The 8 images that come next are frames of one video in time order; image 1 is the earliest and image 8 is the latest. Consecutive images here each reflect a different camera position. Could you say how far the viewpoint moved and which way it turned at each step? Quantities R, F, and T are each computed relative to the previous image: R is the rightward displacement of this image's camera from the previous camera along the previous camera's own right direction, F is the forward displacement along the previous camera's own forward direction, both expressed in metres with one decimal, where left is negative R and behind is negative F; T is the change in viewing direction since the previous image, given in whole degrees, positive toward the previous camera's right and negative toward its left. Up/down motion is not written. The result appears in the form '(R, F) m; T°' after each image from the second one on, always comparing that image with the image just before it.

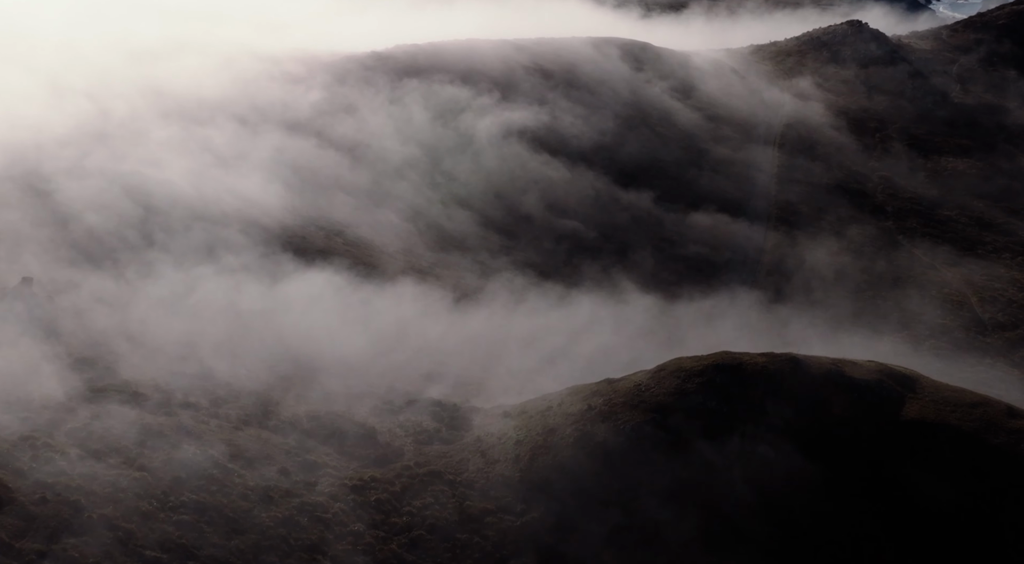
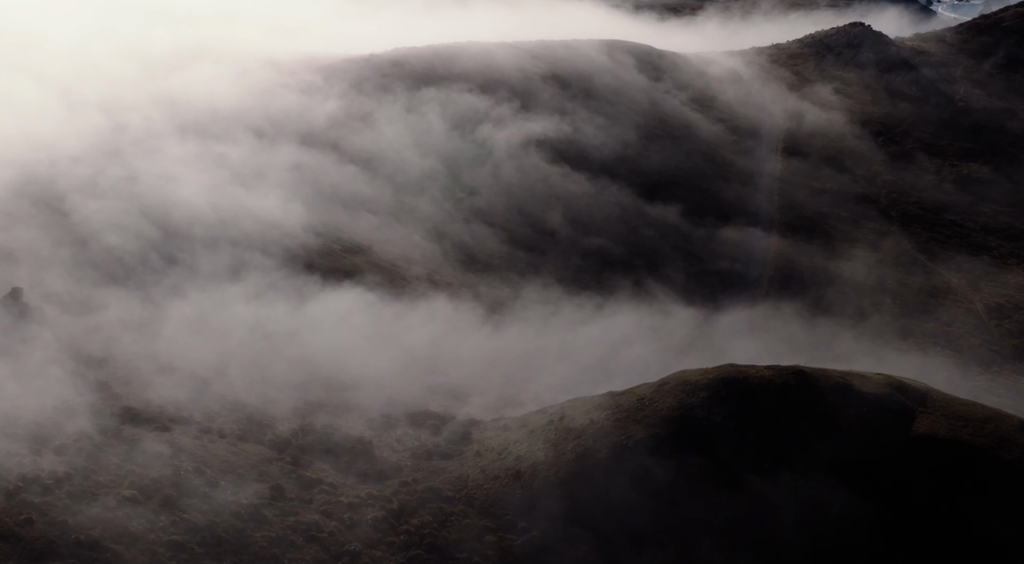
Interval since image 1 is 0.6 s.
(+1.0, +0.9) m; -2°
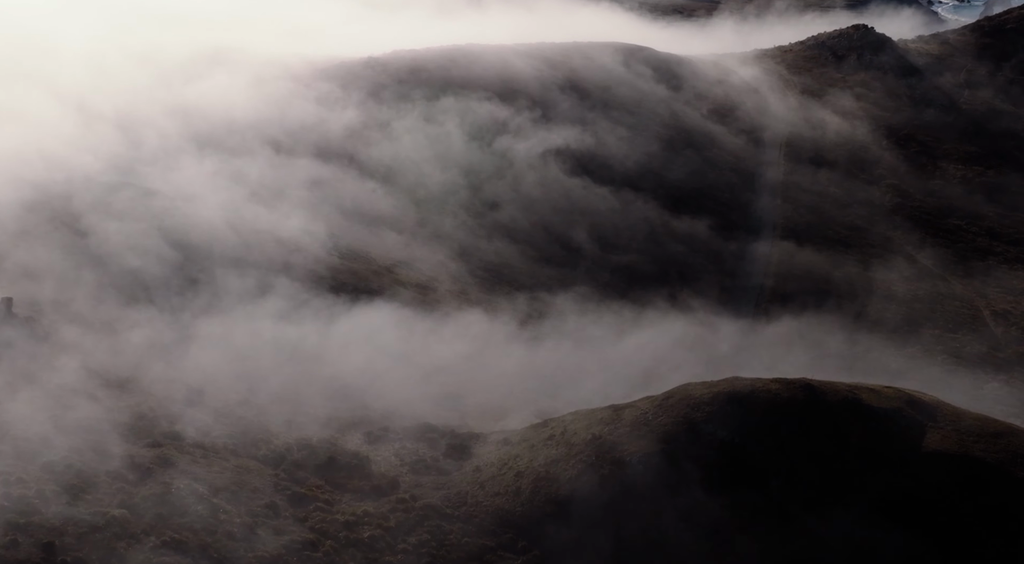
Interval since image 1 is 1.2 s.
(+1.0, +0.9) m; -2°
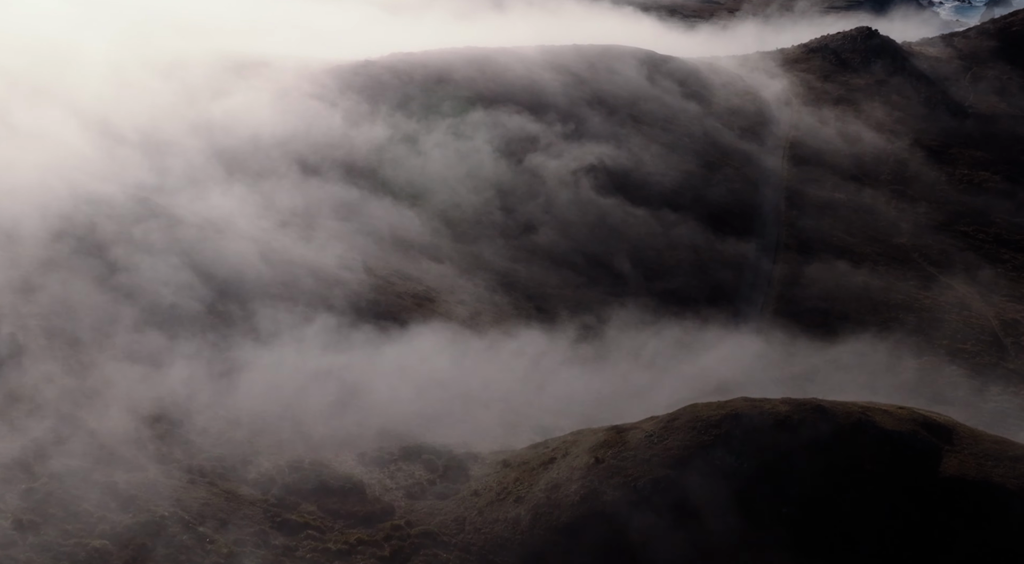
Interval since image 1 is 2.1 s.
(+1.5, +1.4) m; -3°
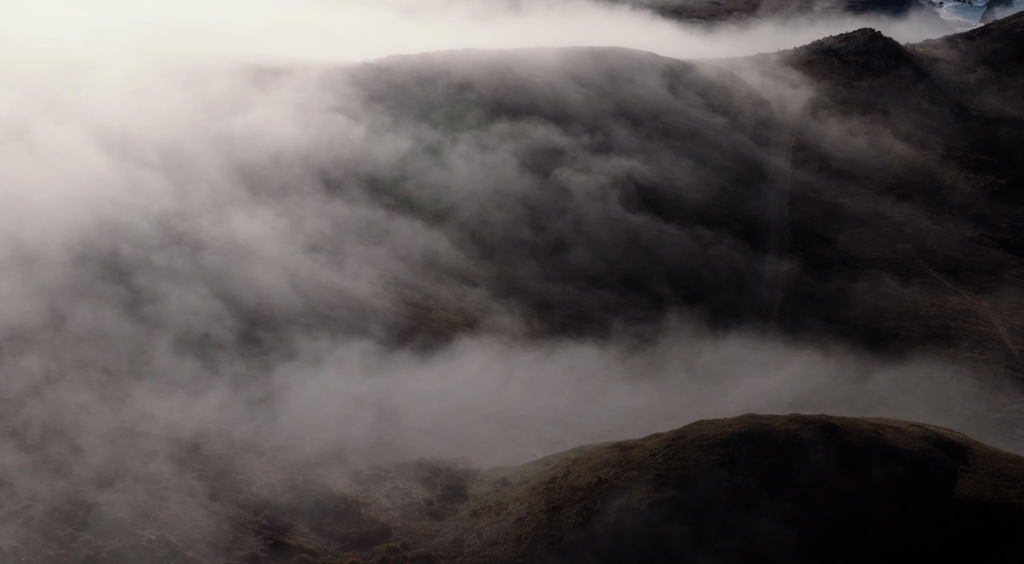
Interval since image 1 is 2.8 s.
(+1.2, +1.1) m; -2°
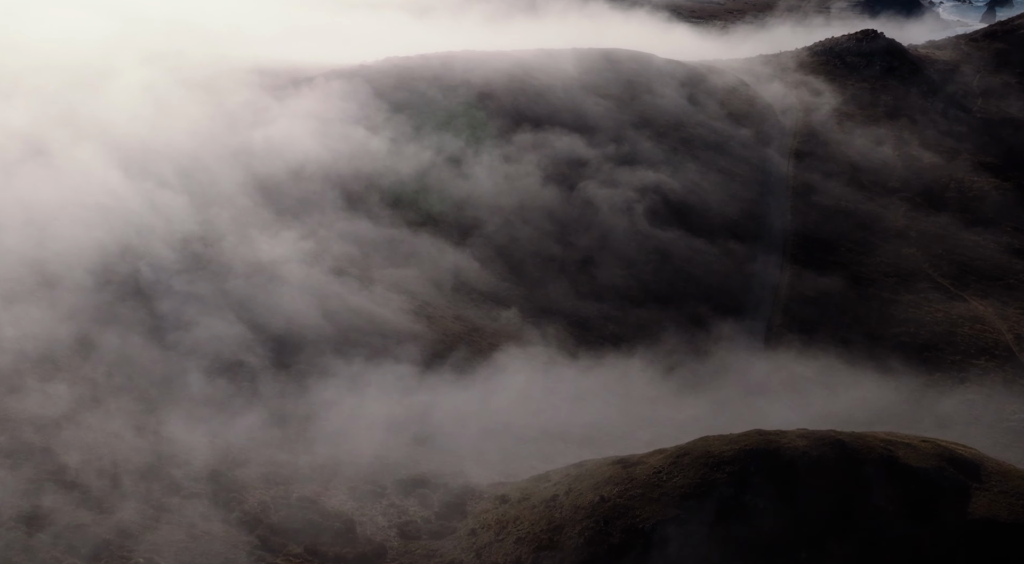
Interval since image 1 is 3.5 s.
(+1.0, +1.0) m; -2°
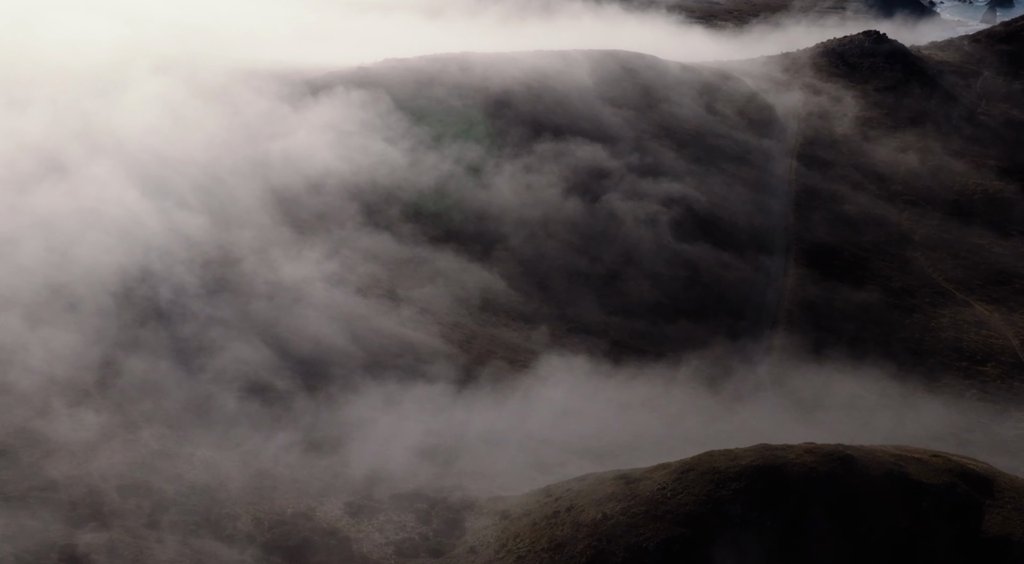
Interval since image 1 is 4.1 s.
(+0.9, +0.8) m; -2°
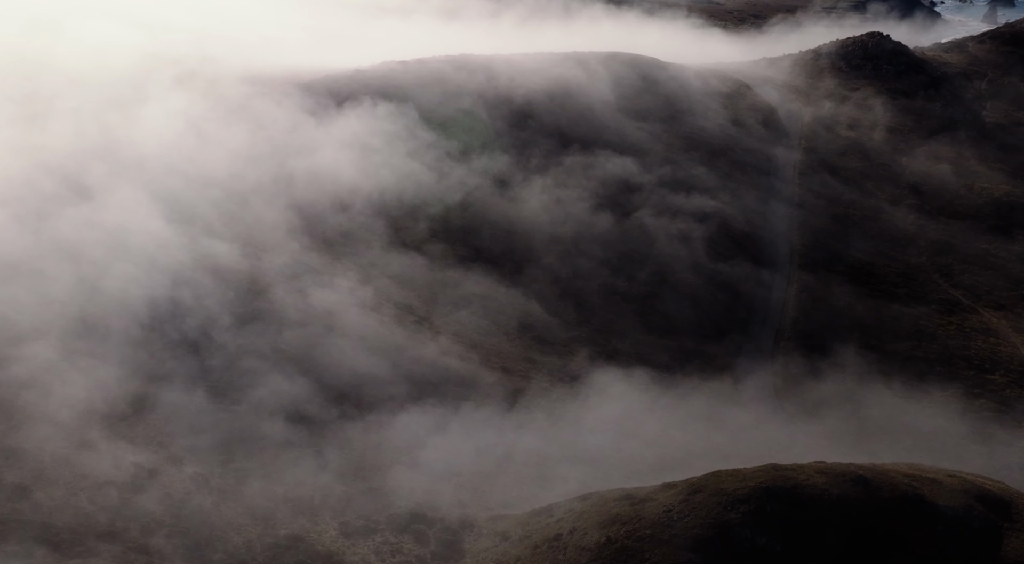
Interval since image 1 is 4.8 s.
(+1.2, +1.1) m; -3°
